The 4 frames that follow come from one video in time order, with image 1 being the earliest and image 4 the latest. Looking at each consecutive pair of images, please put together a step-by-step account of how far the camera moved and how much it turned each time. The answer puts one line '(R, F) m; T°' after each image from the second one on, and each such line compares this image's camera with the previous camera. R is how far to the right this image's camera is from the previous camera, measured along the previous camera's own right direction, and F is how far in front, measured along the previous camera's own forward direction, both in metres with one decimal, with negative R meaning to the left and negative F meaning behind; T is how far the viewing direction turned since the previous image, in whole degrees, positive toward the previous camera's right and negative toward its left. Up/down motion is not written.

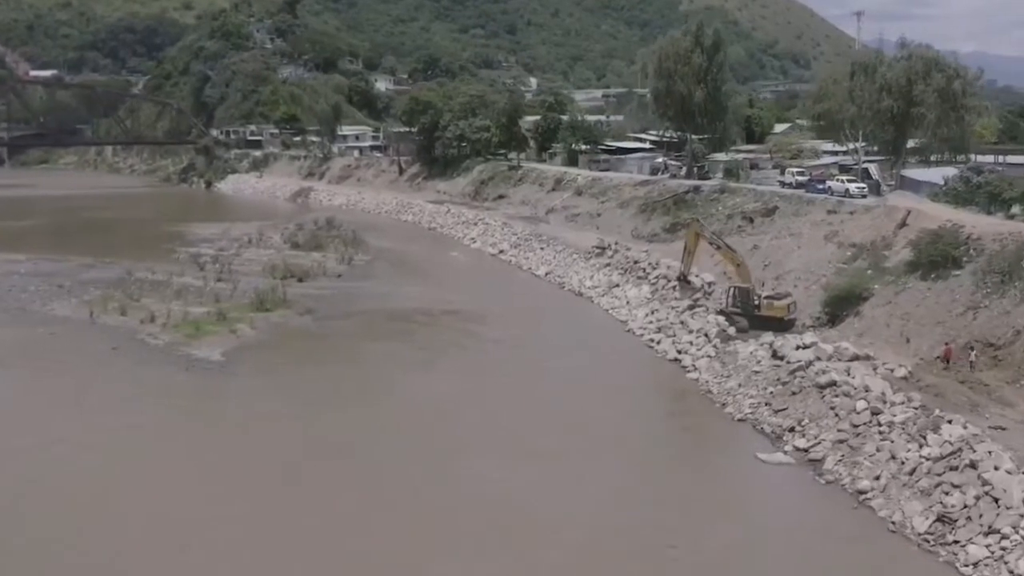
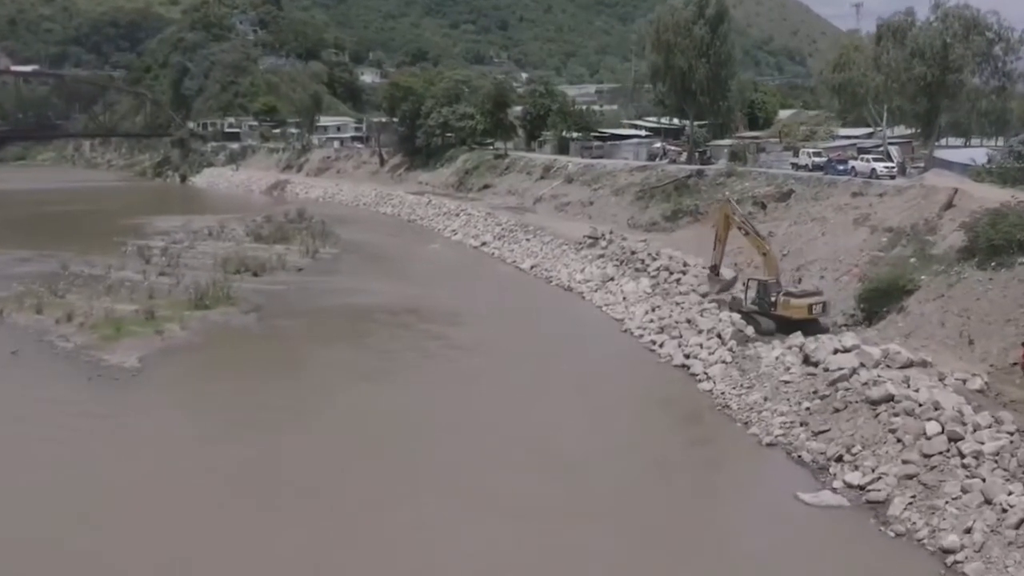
(+0.4, +3.7) m; 0°
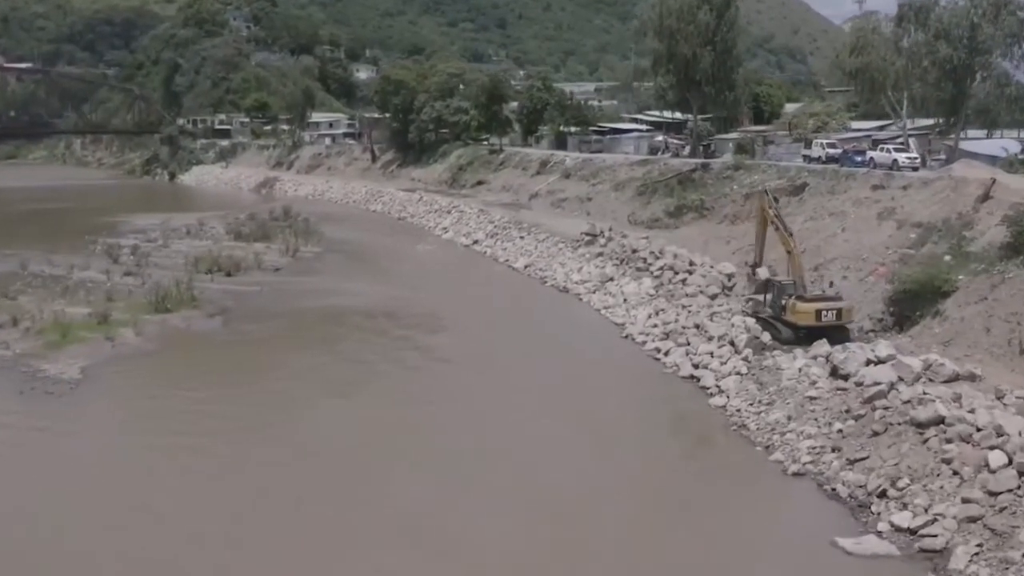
(+0.2, +2.0) m; 0°
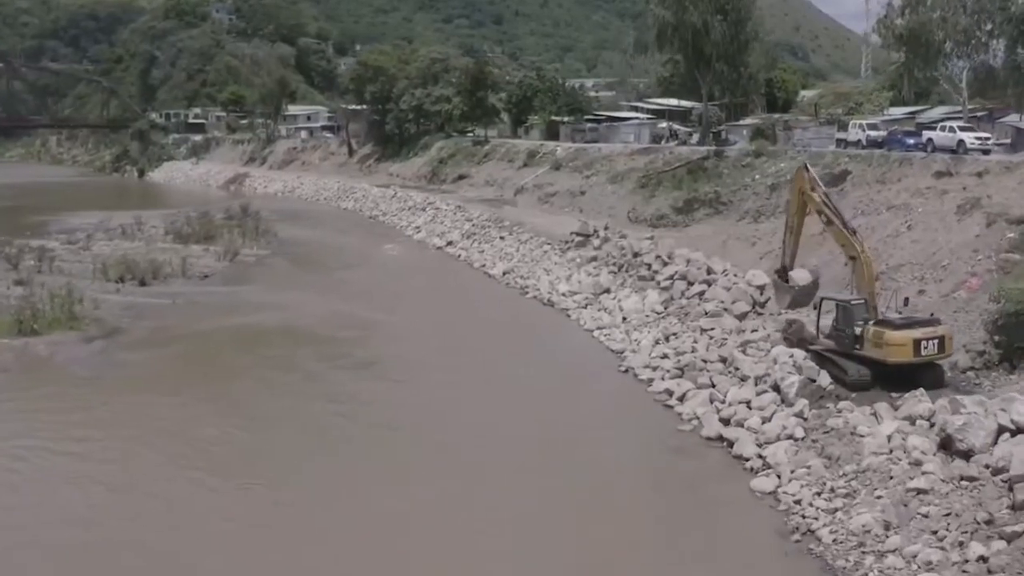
(+0.5, +4.9) m; 0°
